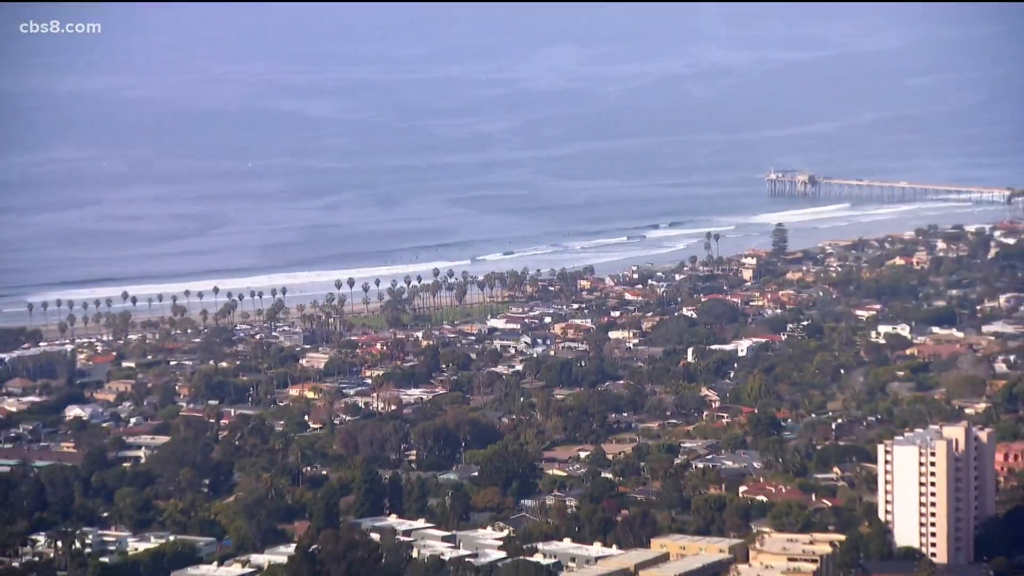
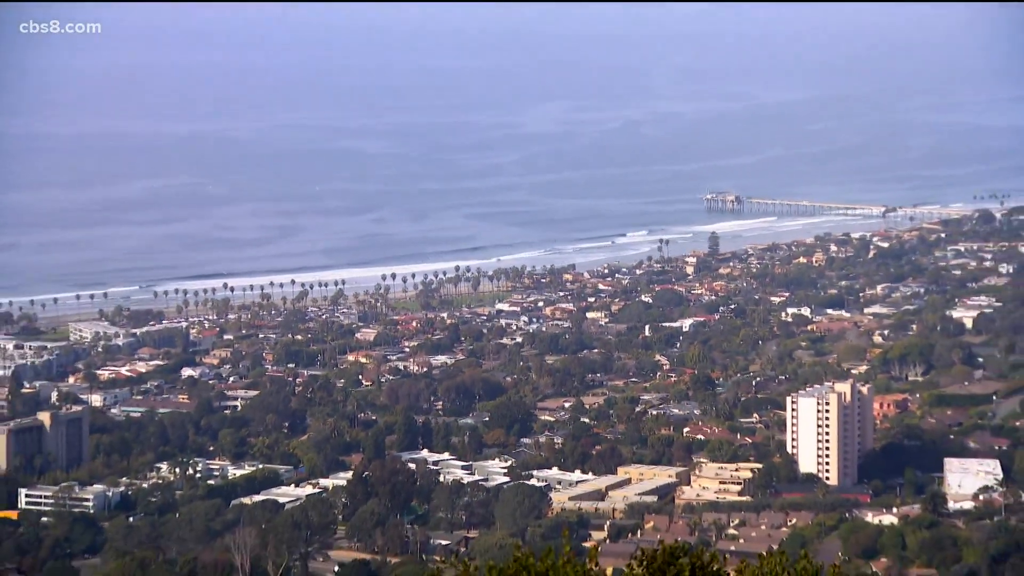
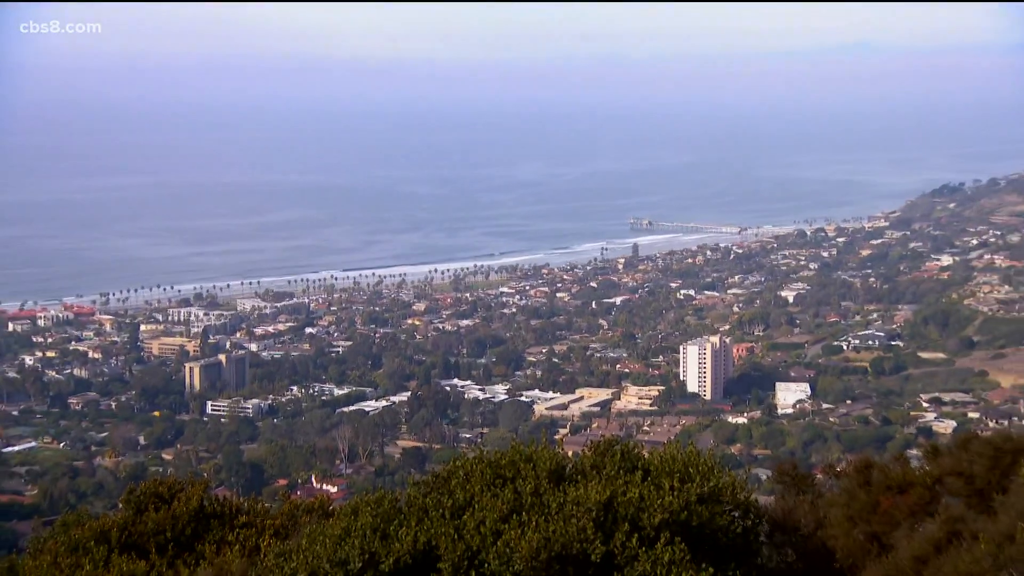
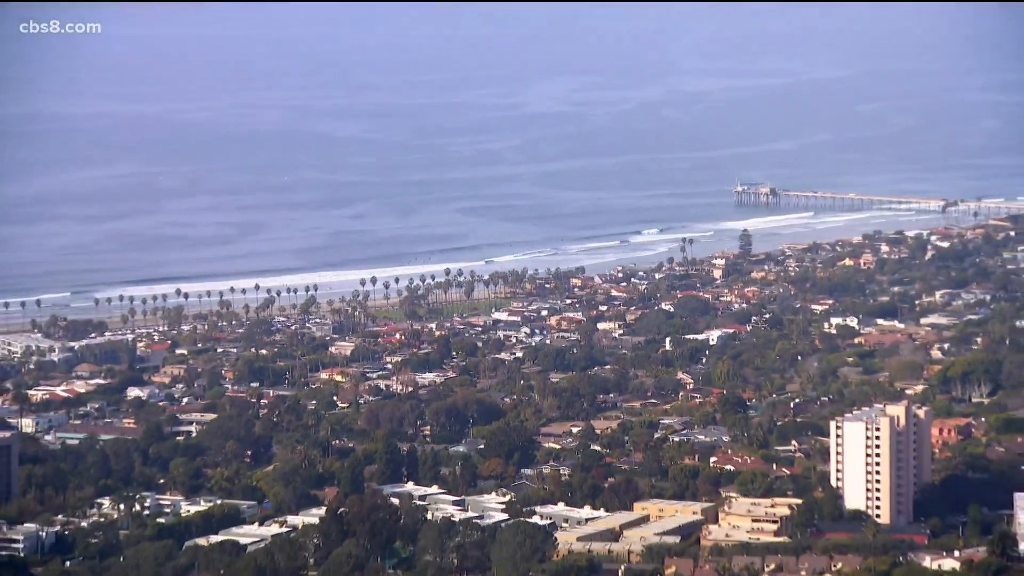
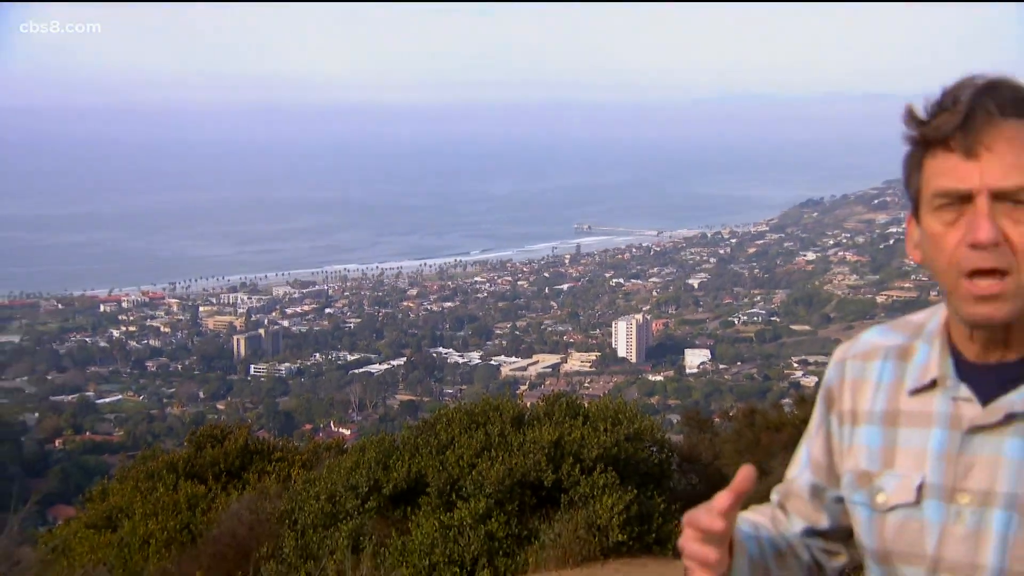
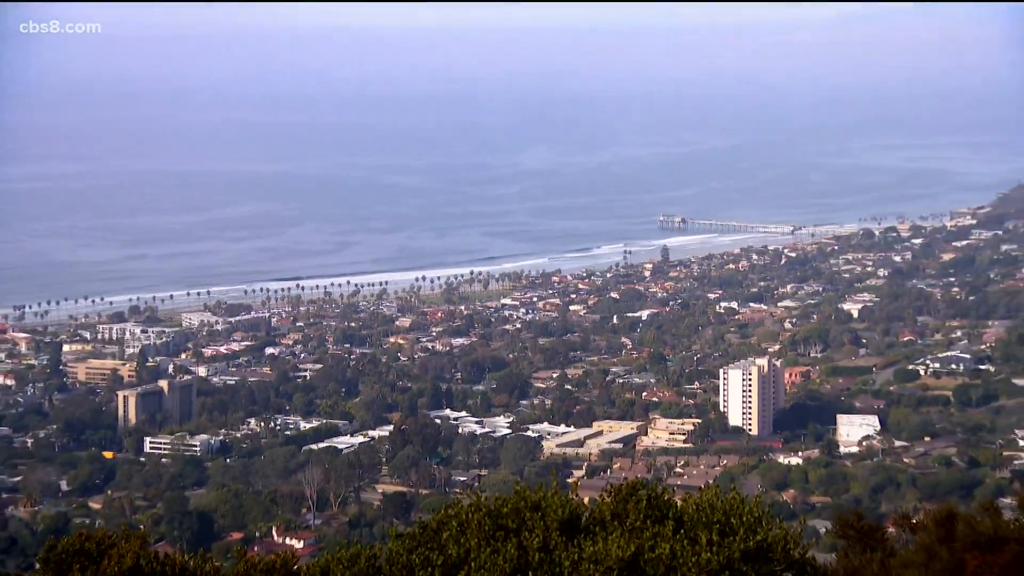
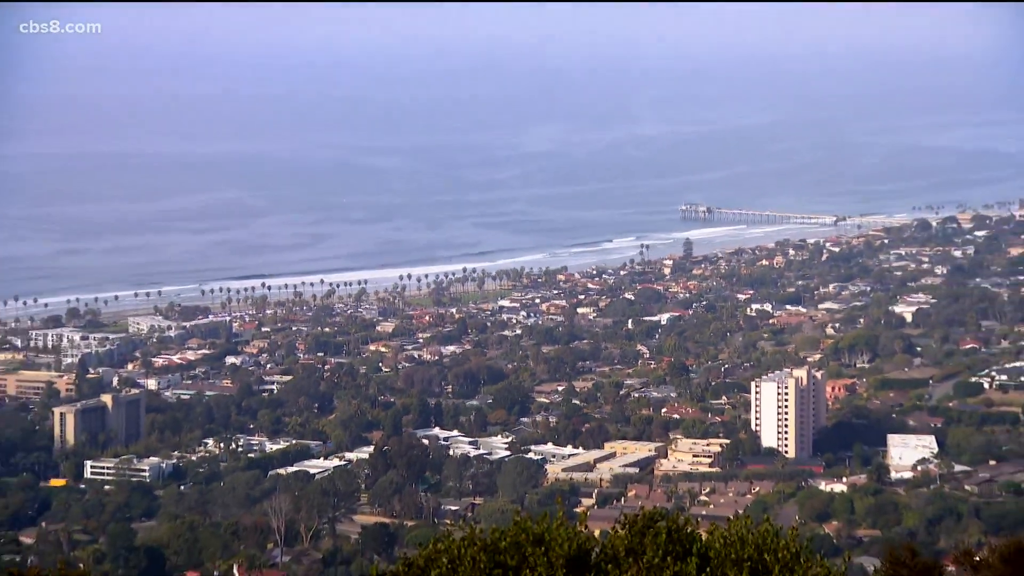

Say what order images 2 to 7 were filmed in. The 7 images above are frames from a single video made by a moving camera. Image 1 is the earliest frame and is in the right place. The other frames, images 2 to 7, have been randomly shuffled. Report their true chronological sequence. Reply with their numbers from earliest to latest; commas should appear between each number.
4, 2, 7, 6, 3, 5
